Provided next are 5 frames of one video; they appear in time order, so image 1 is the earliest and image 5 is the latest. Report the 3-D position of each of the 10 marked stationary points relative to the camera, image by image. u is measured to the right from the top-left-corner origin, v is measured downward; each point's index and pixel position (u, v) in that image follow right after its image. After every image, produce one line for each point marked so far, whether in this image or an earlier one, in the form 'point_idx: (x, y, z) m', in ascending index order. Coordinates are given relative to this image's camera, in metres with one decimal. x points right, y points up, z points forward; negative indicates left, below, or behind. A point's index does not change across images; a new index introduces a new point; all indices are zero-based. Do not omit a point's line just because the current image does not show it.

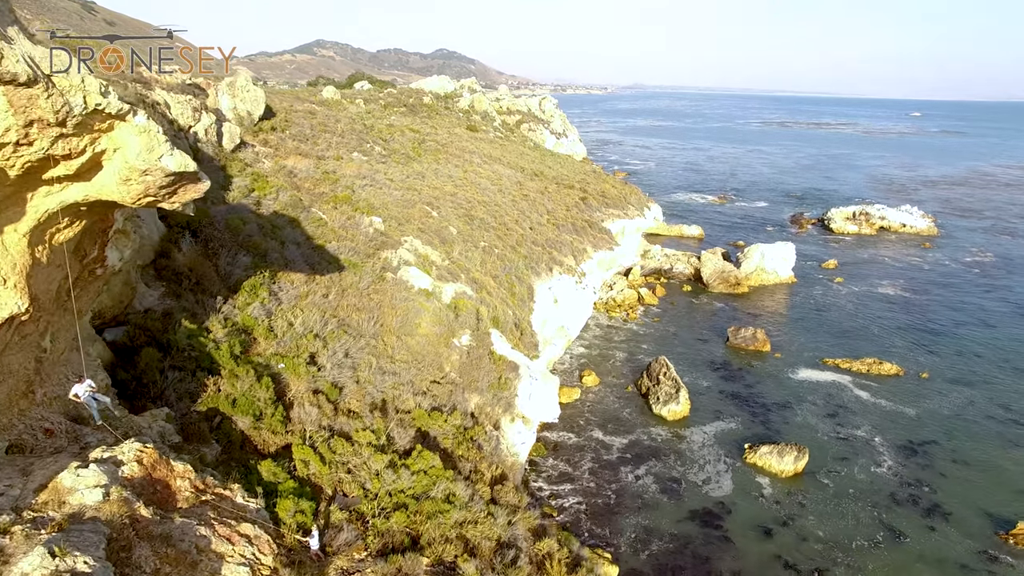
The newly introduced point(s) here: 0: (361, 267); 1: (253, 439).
0: (-3.4, +0.5, +17.2) m
1: (-2.9, -1.7, +8.6) m
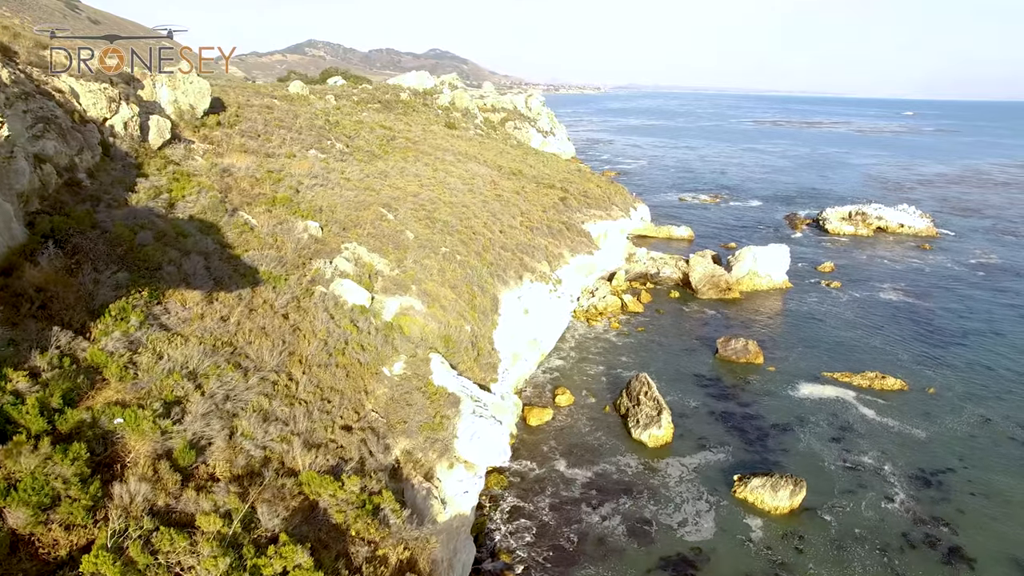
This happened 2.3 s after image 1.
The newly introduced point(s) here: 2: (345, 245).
0: (-4.3, +0.1, +14.7) m
1: (-3.8, -2.0, +6.2) m
2: (-3.9, +1.0, +18.1) m
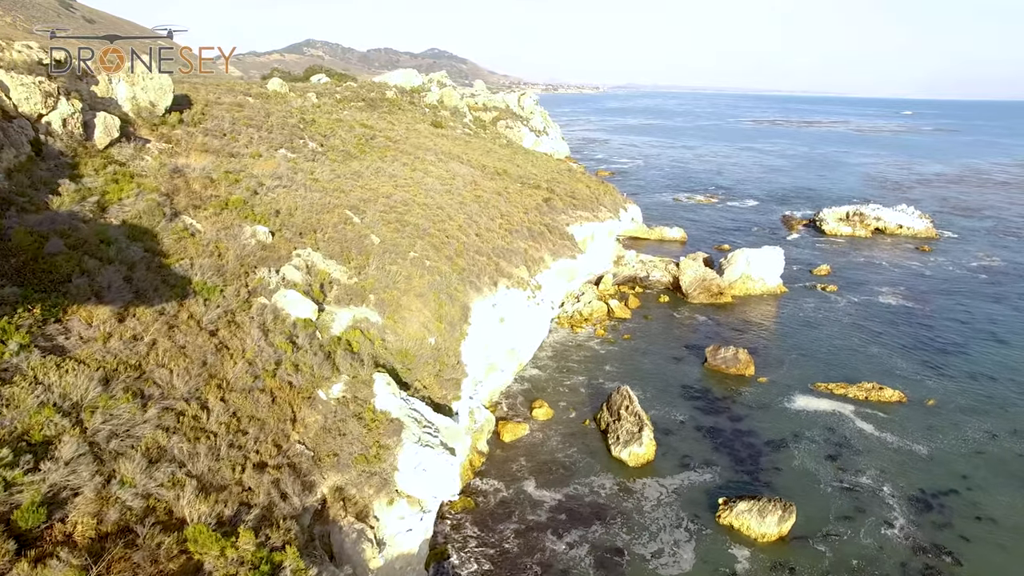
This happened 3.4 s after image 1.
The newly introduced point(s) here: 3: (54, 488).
0: (-5.1, -0.1, +13.4) m
1: (-4.5, -2.2, +4.8) m
2: (-4.6, +0.8, +16.8) m
3: (-4.2, -1.8, +7.1) m
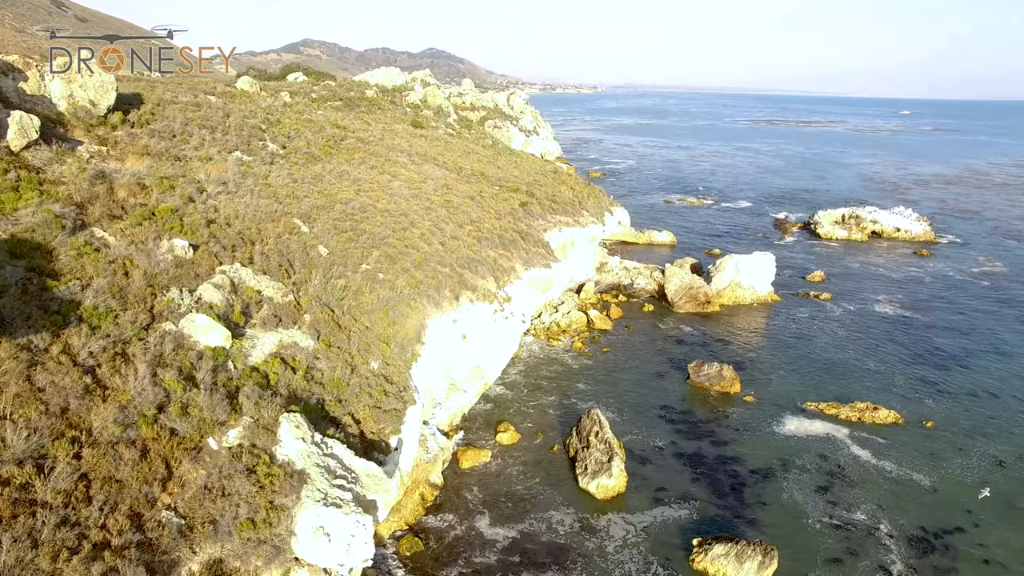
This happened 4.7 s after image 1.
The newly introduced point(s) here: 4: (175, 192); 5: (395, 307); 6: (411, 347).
0: (-6.1, -0.5, +11.7) m
1: (-5.5, -2.6, +3.1) m
2: (-5.6, +0.4, +15.0) m
3: (-5.1, -2.2, +5.3) m
4: (-8.2, +2.3, +18.9) m
5: (-2.7, -0.4, +18.5) m
6: (-2.3, -1.4, +18.1) m
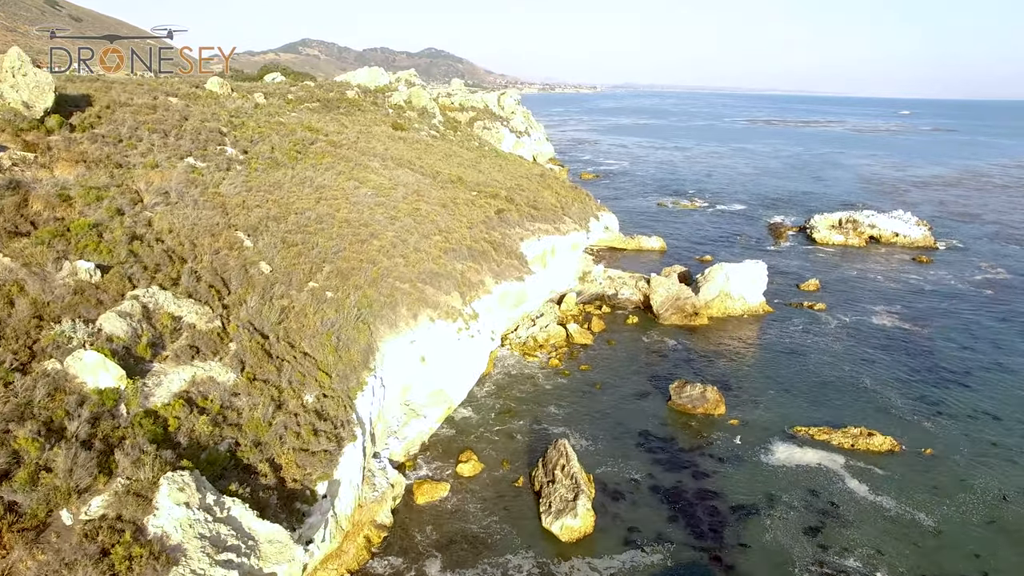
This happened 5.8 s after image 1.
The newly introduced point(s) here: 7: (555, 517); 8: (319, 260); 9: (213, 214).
0: (-7.0, -0.9, +10.1) m
1: (-6.4, -3.0, +1.5) m
2: (-6.6, -0.1, +13.4) m
3: (-6.0, -2.7, +3.7) m
4: (-9.2, +1.9, +17.3) m
5: (-3.6, -0.9, +16.9) m
6: (-3.2, -1.8, +16.5) m
7: (+0.9, -4.8, +16.2) m
8: (-4.7, +0.7, +19.1) m
9: (-7.5, +1.9, +19.5) m
